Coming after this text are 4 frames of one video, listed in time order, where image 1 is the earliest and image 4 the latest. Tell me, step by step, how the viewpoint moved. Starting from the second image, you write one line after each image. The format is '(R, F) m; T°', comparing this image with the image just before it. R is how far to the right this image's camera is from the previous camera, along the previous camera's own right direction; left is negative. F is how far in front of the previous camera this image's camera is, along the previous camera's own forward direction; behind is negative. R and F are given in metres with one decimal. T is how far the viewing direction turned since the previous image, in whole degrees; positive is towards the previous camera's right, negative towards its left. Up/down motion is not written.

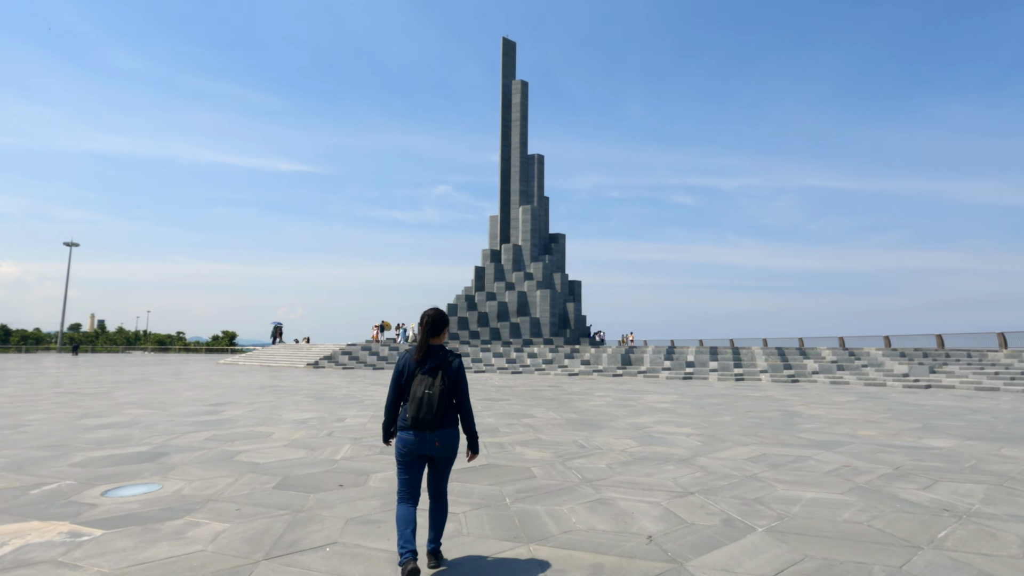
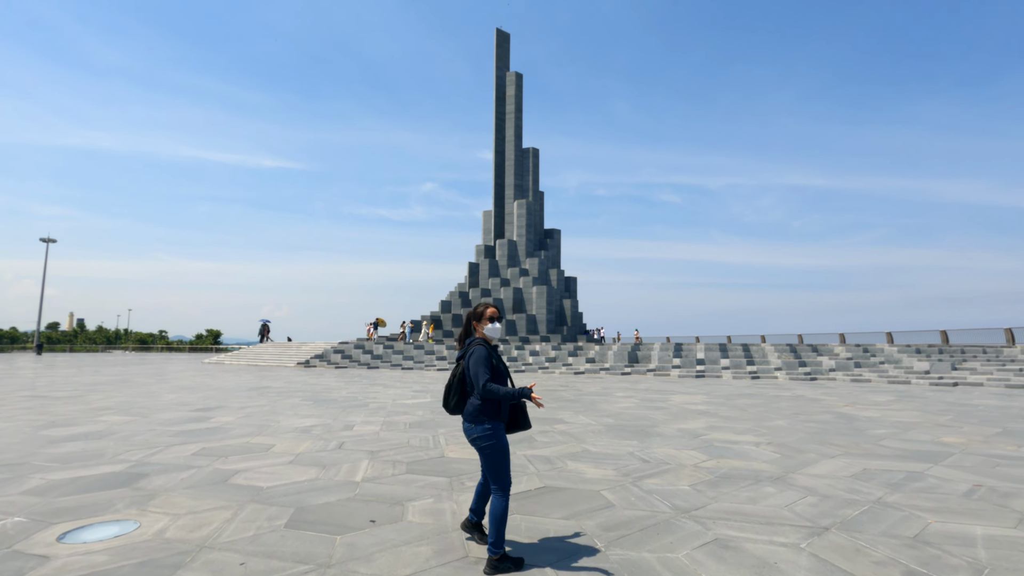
(-0.7, +1.1) m; +1°
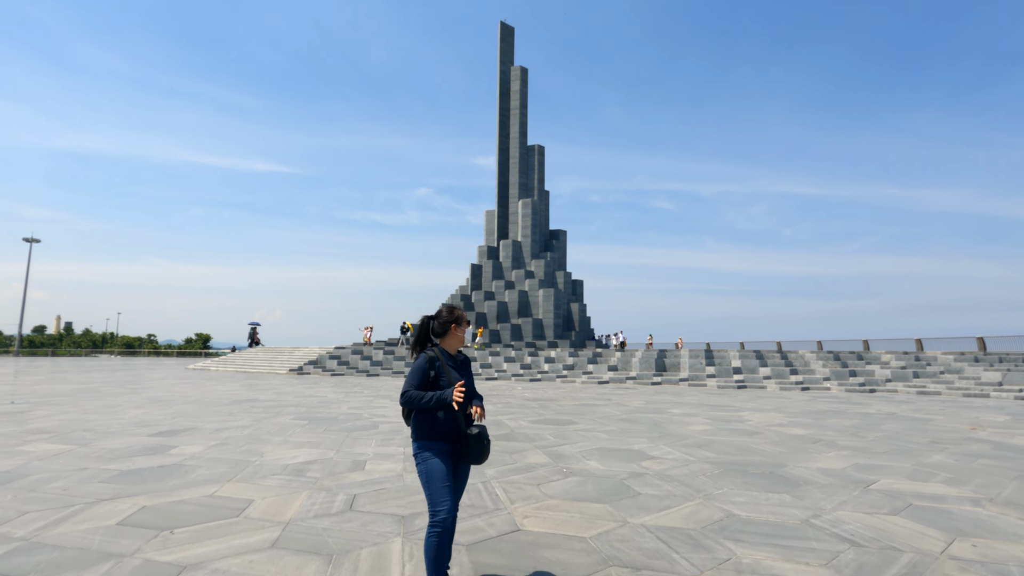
(-0.9, +2.2) m; +1°
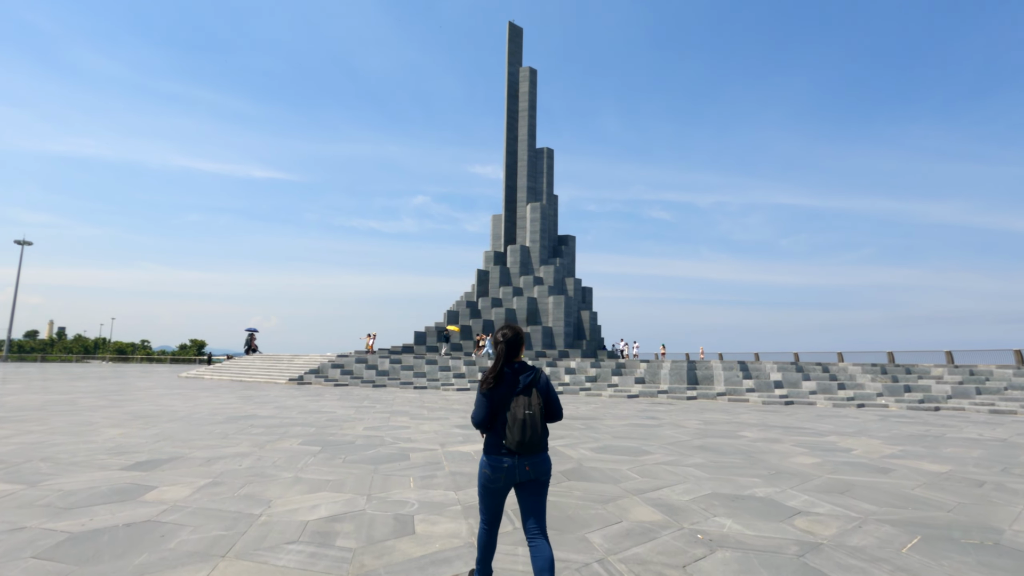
(-0.9, +1.6) m; 0°
